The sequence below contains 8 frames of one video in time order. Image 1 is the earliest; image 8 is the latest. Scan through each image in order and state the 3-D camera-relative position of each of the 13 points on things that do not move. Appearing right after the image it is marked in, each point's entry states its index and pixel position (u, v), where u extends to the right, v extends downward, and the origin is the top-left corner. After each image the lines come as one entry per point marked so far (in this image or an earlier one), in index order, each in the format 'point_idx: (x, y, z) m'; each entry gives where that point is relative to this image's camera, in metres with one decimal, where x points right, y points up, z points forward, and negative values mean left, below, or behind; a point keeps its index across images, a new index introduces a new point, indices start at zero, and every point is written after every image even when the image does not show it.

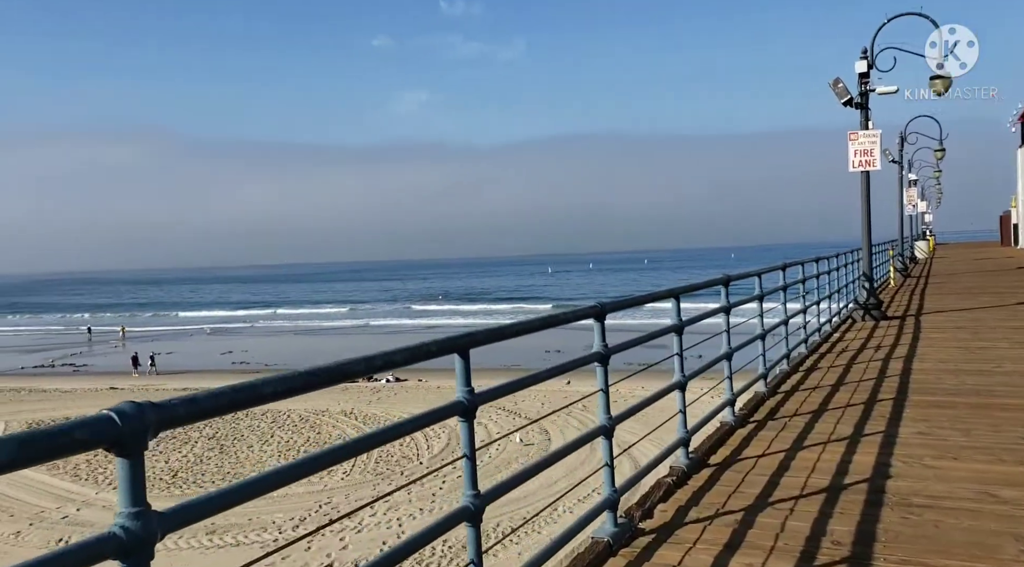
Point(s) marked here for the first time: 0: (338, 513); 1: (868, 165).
0: (-2.1, -2.8, +11.4) m
1: (+3.8, +1.4, +9.8) m
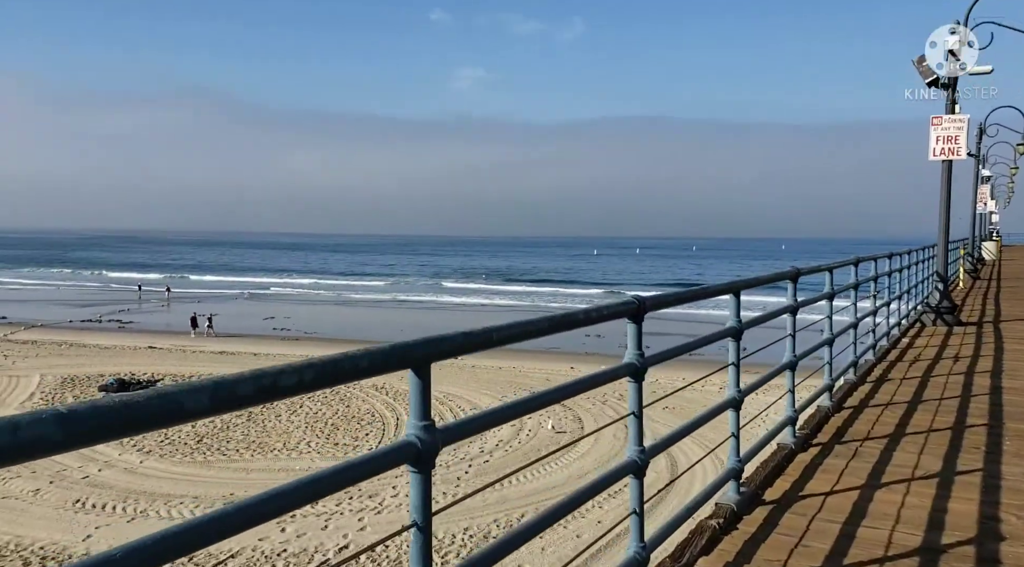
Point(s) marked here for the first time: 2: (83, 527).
0: (-1.8, -2.5, +11.0) m
1: (+4.2, +1.3, +9.0) m
2: (-4.5, -2.5, +9.8) m
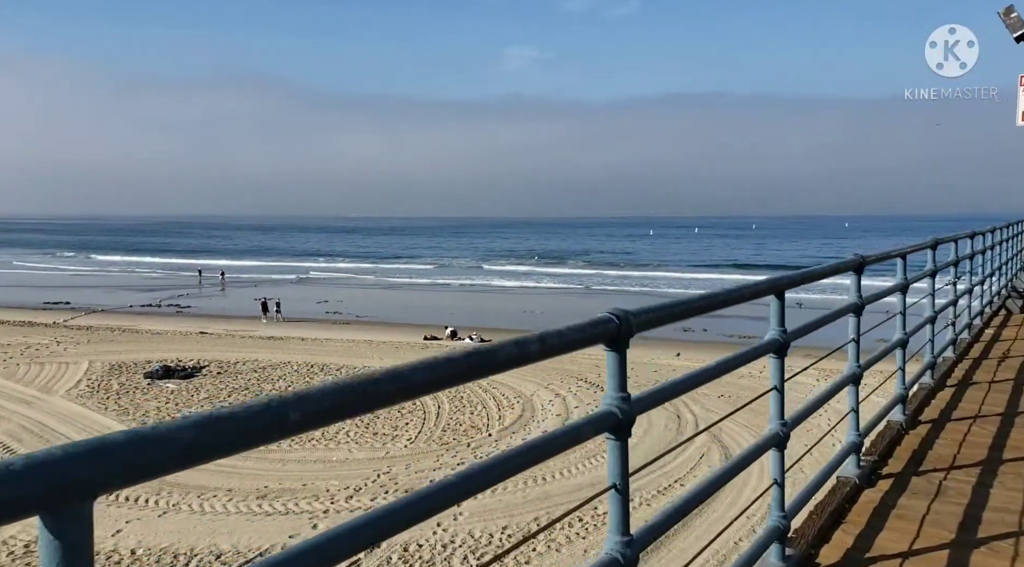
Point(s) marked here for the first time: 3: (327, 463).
0: (-1.3, -2.3, +10.6) m
1: (+4.6, +1.5, +8.1) m
2: (-4.1, -2.4, +9.5) m
3: (-2.3, -2.2, +11.4) m
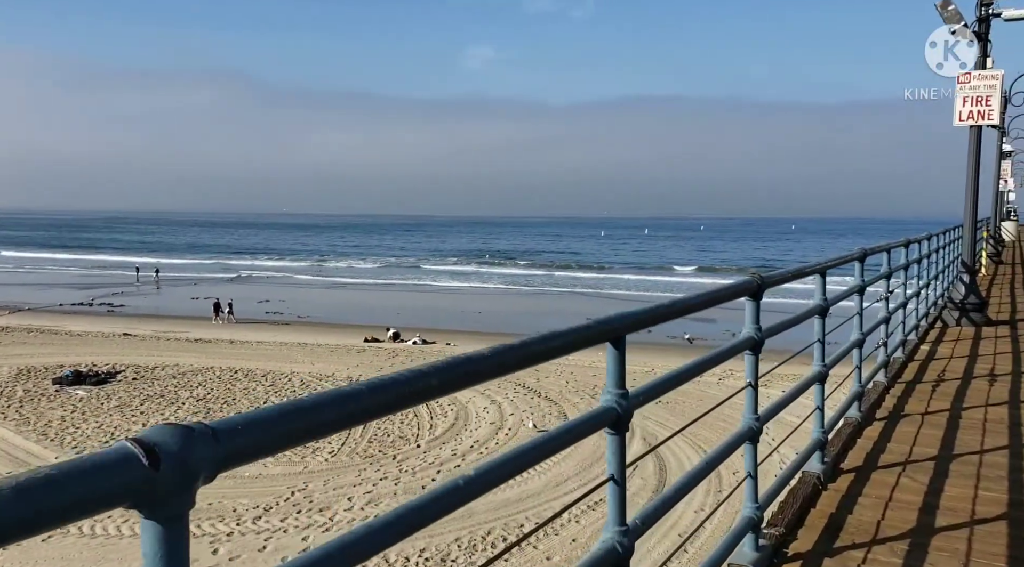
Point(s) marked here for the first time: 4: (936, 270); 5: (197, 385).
0: (-2.1, -2.3, +9.9) m
1: (+3.9, +1.4, +7.8) m
2: (-4.8, -2.4, +8.7) m
3: (-3.1, -2.2, +10.7) m
4: (+3.6, +0.1, +8.0) m
5: (-5.2, -1.7, +15.5) m
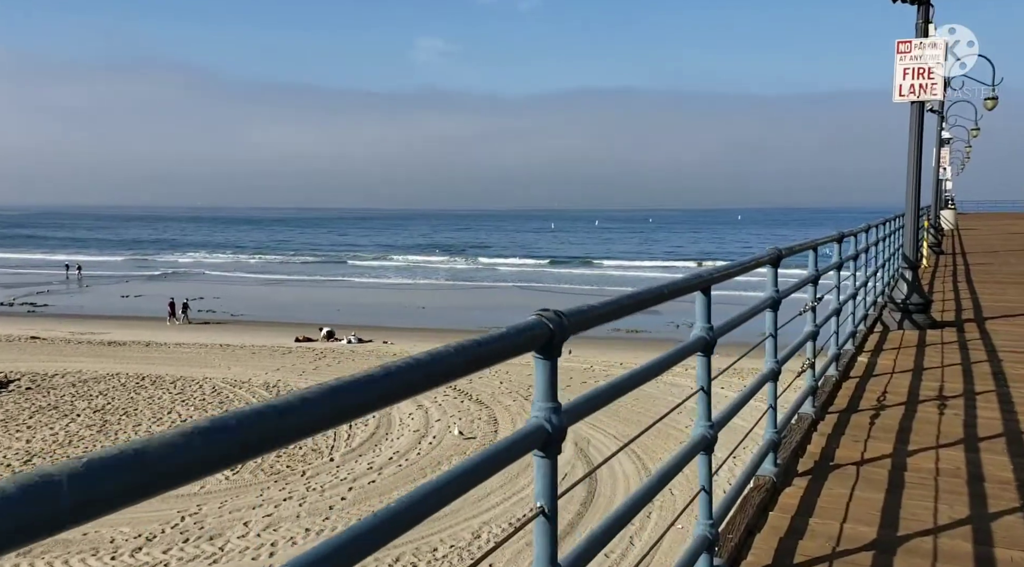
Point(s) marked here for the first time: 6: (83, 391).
0: (-3.0, -2.4, +8.9) m
1: (+3.1, +1.5, +7.1) m
2: (-5.6, -2.5, +7.6) m
3: (-4.0, -2.3, +9.7) m
4: (+2.8, +0.1, +7.3) m
5: (-6.4, -1.7, +14.4) m
6: (-6.7, -1.7, +14.7) m
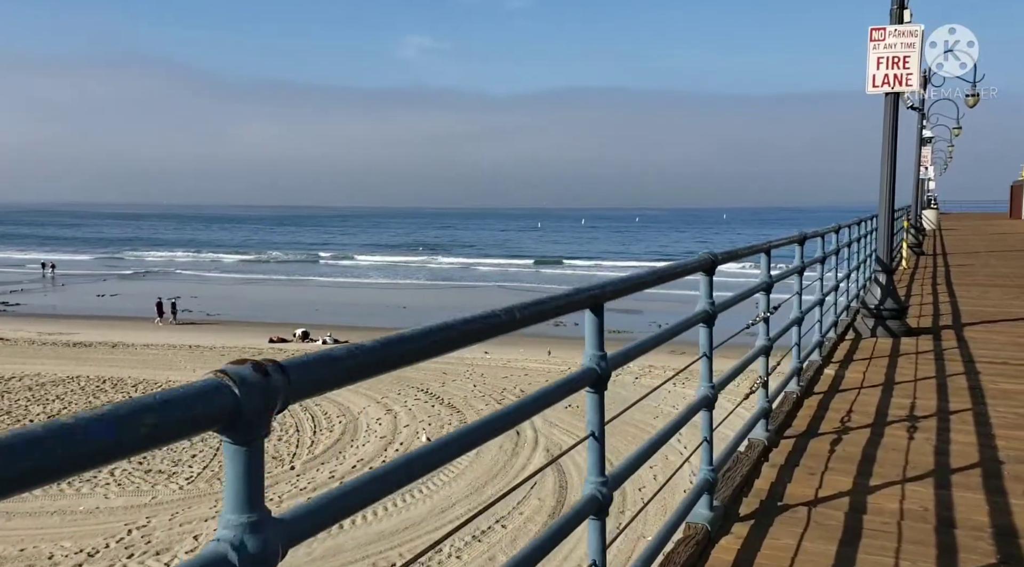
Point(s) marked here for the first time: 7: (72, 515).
0: (-3.3, -2.4, +8.5) m
1: (+2.8, +1.4, +6.7) m
2: (-5.9, -2.5, +7.1) m
3: (-4.4, -2.3, +9.2) m
4: (+2.5, +0.1, +7.0) m
5: (-6.8, -1.7, +13.9) m
6: (-7.2, -1.7, +14.2) m
7: (-4.4, -2.3, +9.3) m
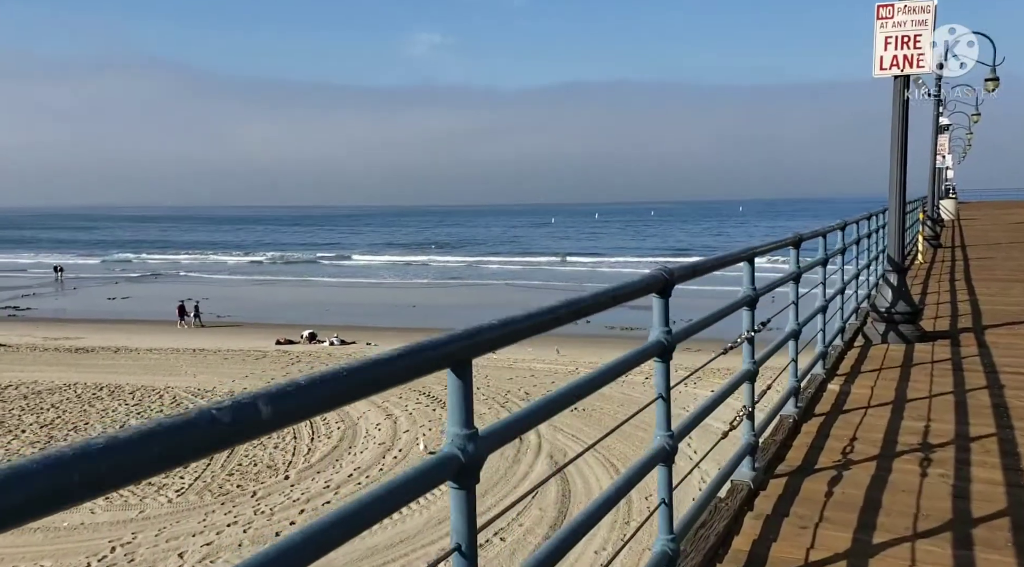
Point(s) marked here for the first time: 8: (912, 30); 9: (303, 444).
0: (-3.4, -2.4, +8.2) m
1: (+2.7, +1.5, +6.3) m
2: (-6.0, -2.6, +6.8) m
3: (-4.4, -2.4, +8.9) m
4: (+2.4, +0.1, +6.5) m
5: (-6.7, -1.8, +13.6) m
6: (-7.1, -1.8, +13.9) m
7: (-4.4, -2.3, +9.0) m
8: (+2.7, +1.7, +6.3) m
9: (-2.6, -2.1, +11.8) m
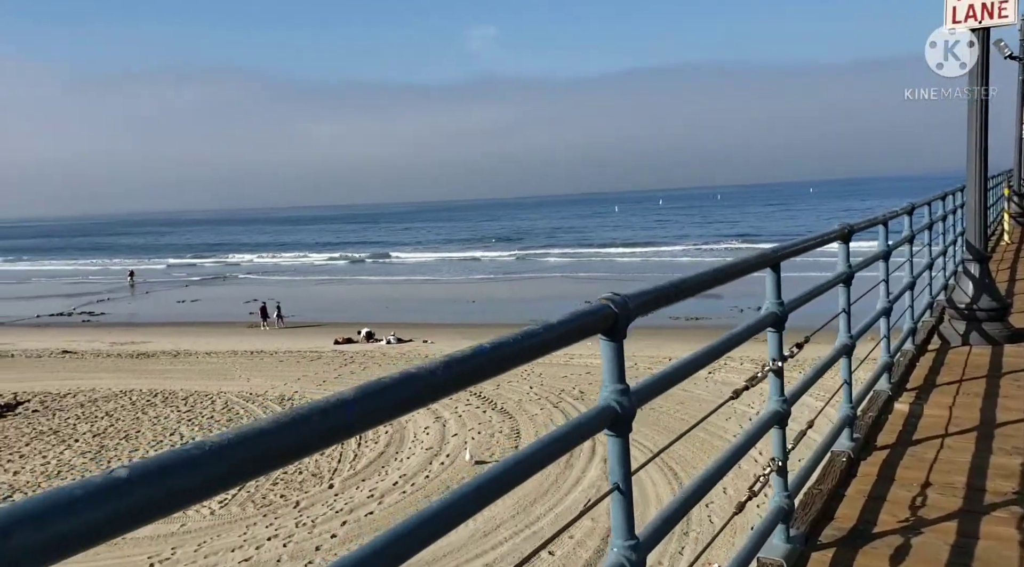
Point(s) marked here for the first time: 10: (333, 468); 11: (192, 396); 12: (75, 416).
0: (-2.9, -2.5, +7.9) m
1: (+2.8, +1.5, +5.5) m
2: (-5.6, -2.8, +6.7) m
3: (-3.9, -2.5, +8.7) m
4: (+2.6, +0.2, +5.8) m
5: (-5.9, -1.9, +13.6) m
6: (-6.3, -1.9, +13.9) m
7: (-3.9, -2.4, +8.7) m
8: (+2.8, +1.7, +5.5) m
9: (-2.0, -2.1, +11.5) m
10: (-2.1, -2.1, +10.8) m
11: (-5.0, -1.8, +14.7) m
12: (-6.4, -1.9, +13.7) m
